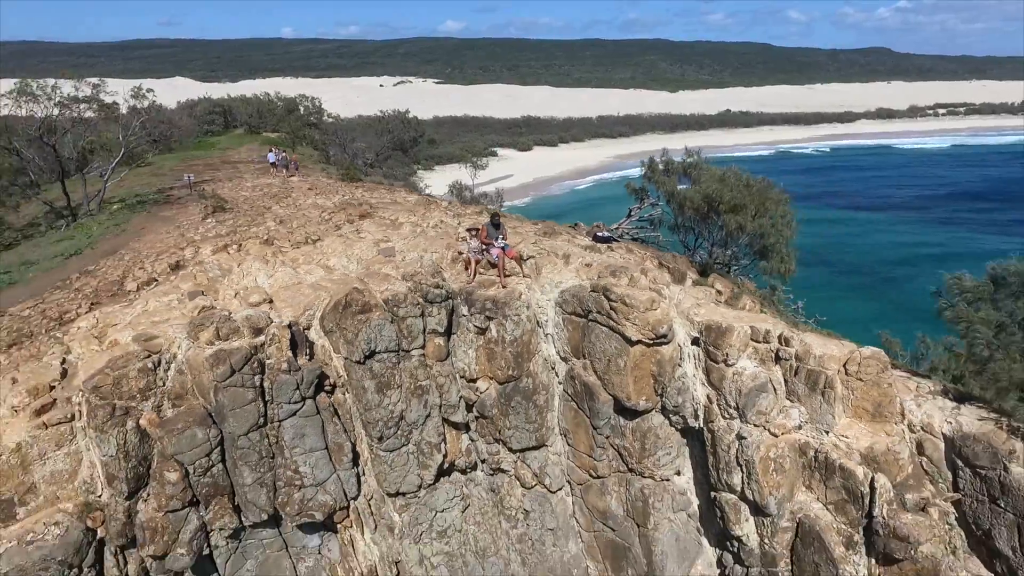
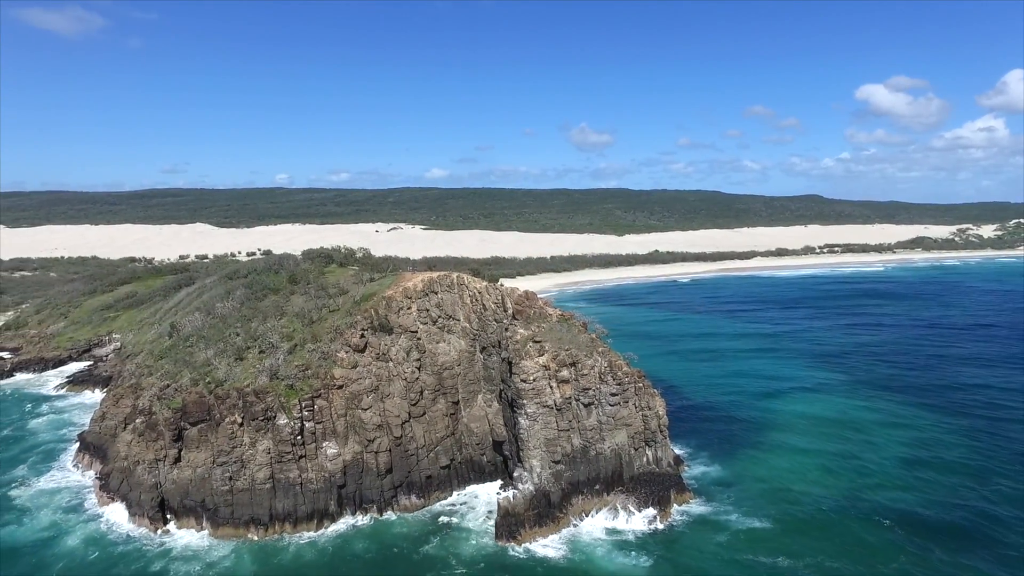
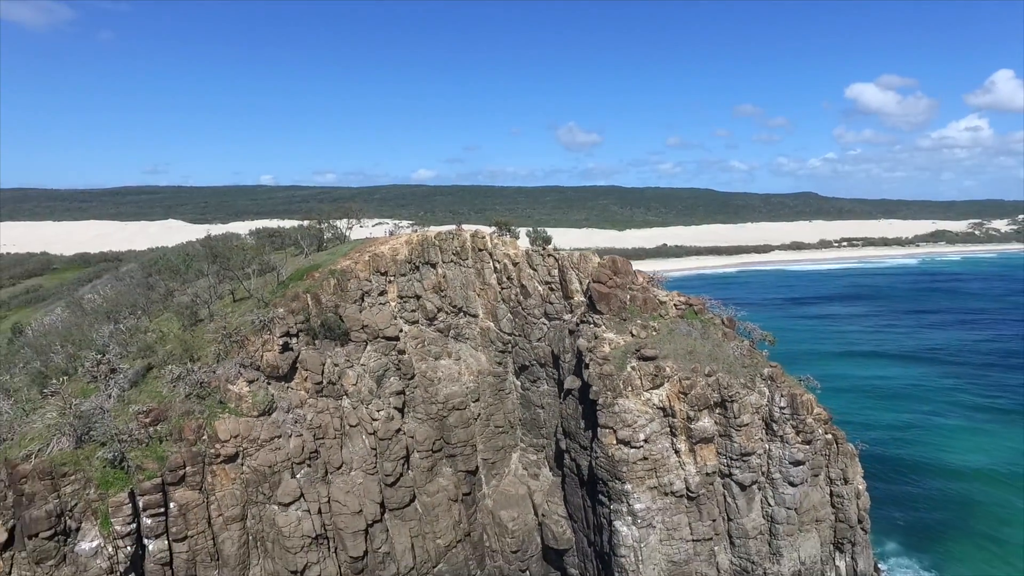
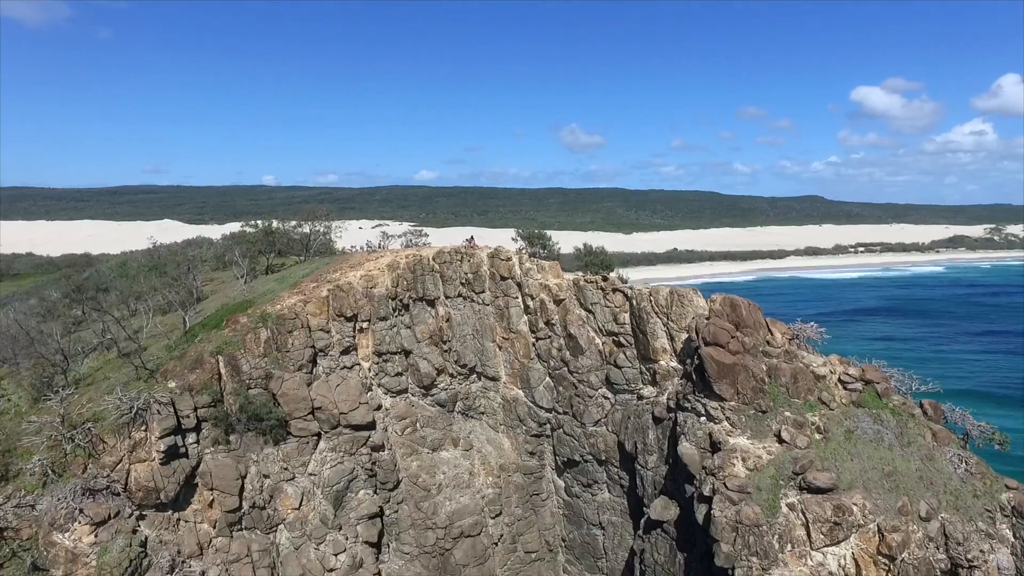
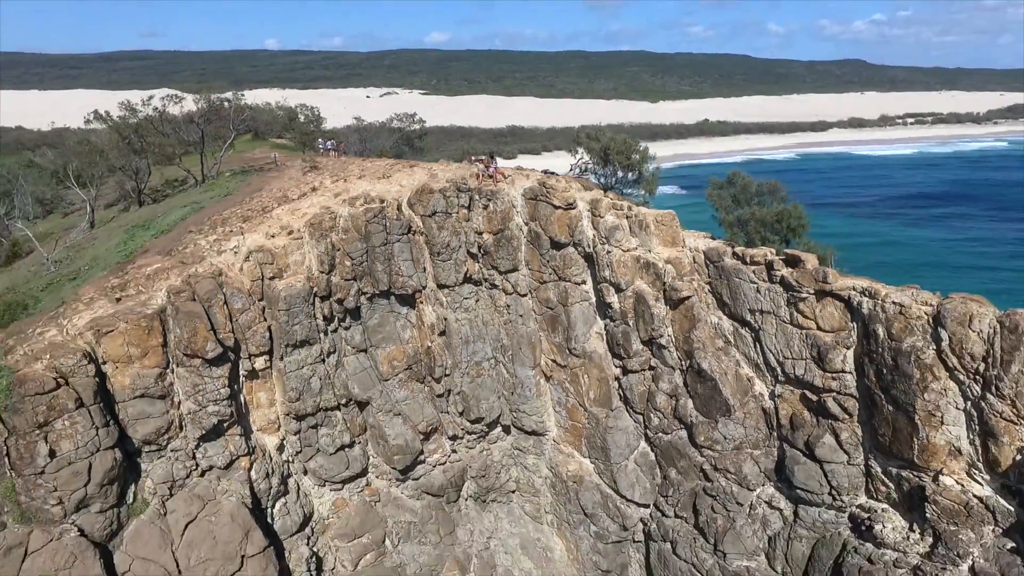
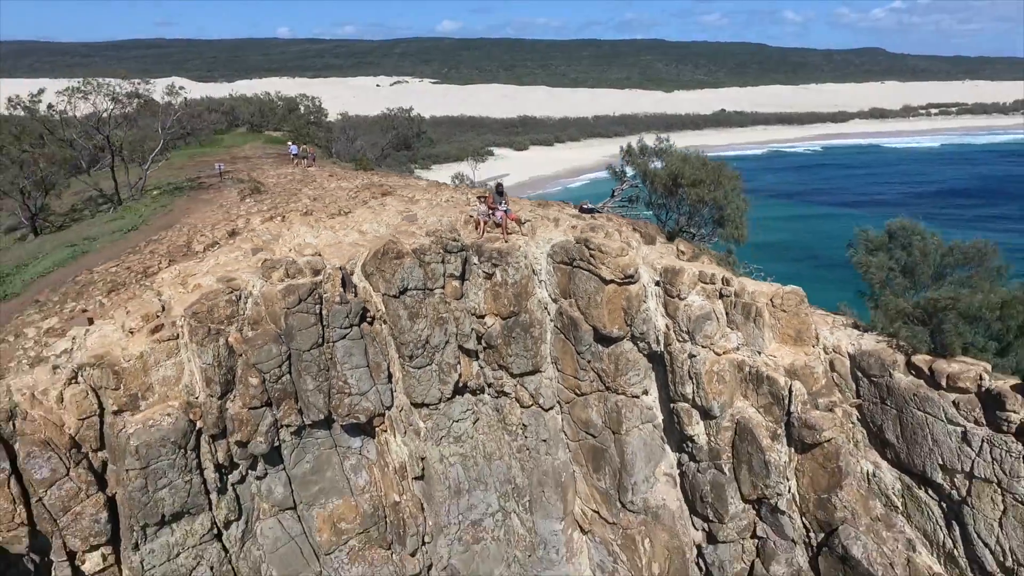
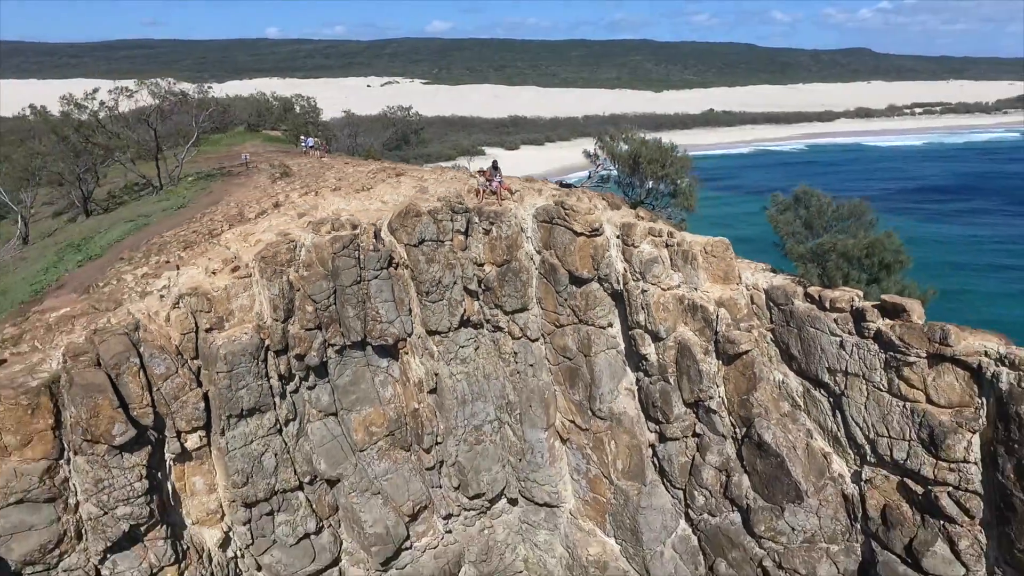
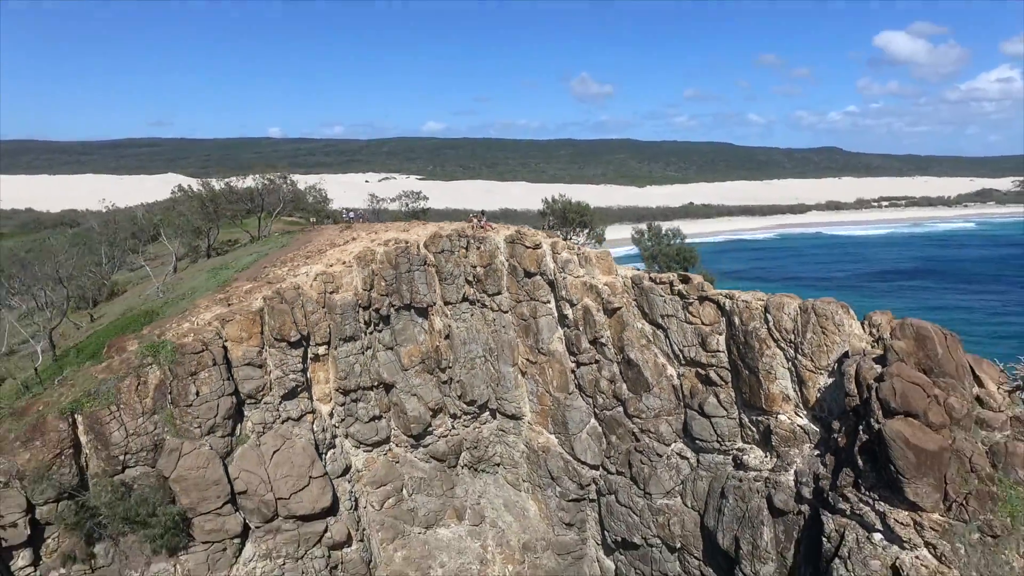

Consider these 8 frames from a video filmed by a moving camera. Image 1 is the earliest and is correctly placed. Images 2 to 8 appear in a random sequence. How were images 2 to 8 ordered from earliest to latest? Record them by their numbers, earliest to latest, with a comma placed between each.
6, 7, 5, 8, 4, 3, 2
